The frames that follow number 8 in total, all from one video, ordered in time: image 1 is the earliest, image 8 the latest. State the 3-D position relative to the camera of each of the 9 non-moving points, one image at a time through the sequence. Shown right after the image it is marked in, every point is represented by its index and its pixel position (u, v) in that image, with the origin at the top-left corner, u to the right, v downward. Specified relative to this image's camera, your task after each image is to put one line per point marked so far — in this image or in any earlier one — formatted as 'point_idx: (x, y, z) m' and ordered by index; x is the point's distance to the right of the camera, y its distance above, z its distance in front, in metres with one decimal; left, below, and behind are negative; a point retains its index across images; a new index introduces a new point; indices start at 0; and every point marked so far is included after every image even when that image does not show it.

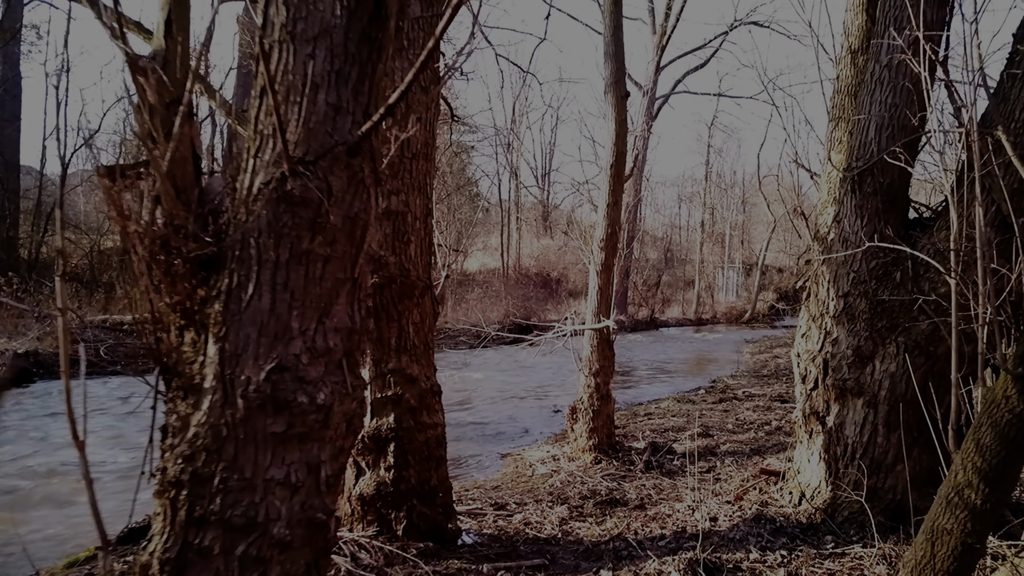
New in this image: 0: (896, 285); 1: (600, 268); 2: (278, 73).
0: (+2.2, 0.0, +3.4) m
1: (+0.9, +0.2, +6.3) m
2: (-0.8, +0.8, +2.1) m
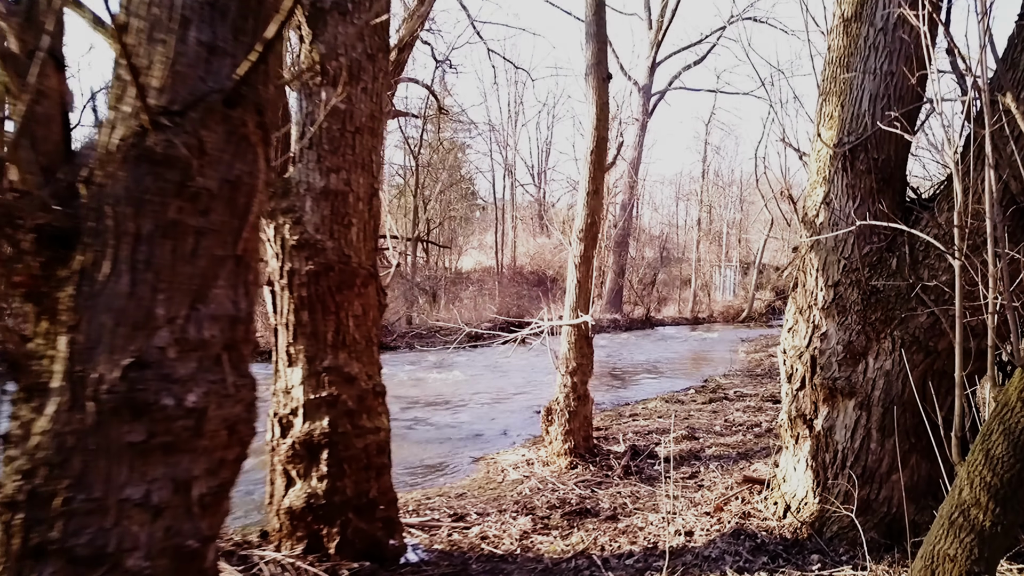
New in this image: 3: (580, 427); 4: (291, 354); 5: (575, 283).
0: (+2.0, +0.1, +3.1) m
1: (+0.7, +0.3, +5.9) m
2: (-1.1, +0.8, +1.7) m
3: (+0.6, -1.3, +5.4) m
4: (-1.2, -0.3, +3.1) m
5: (+0.6, 0.0, +5.9) m
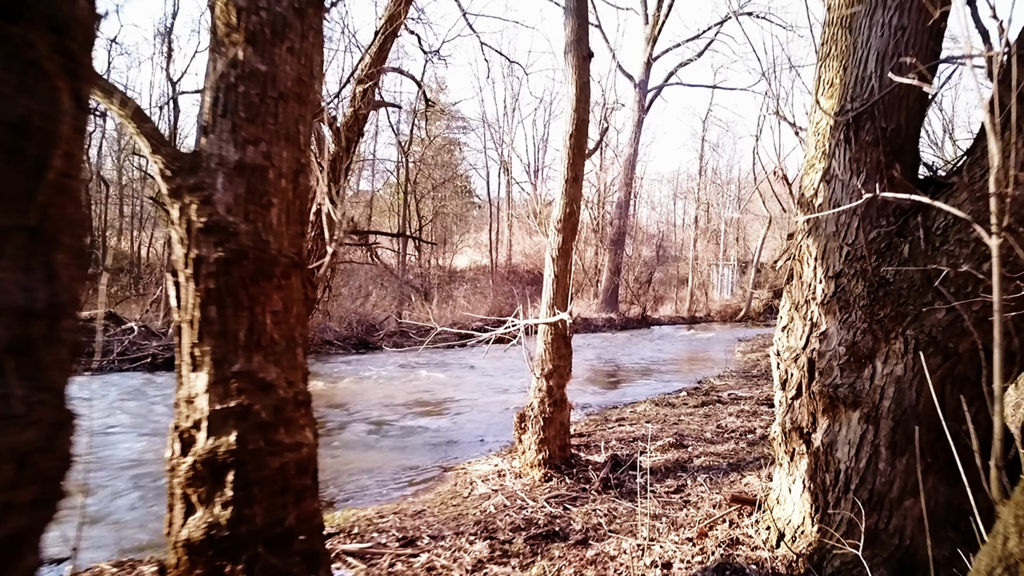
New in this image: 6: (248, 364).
0: (+1.7, +0.1, +2.6) m
1: (+0.4, +0.3, +5.5) m
2: (-1.3, +0.9, +1.3) m
3: (+0.4, -1.2, +4.9) m
4: (-1.4, -0.3, +2.7) m
5: (+0.4, +0.1, +5.5) m
6: (-1.2, -0.3, +2.7) m
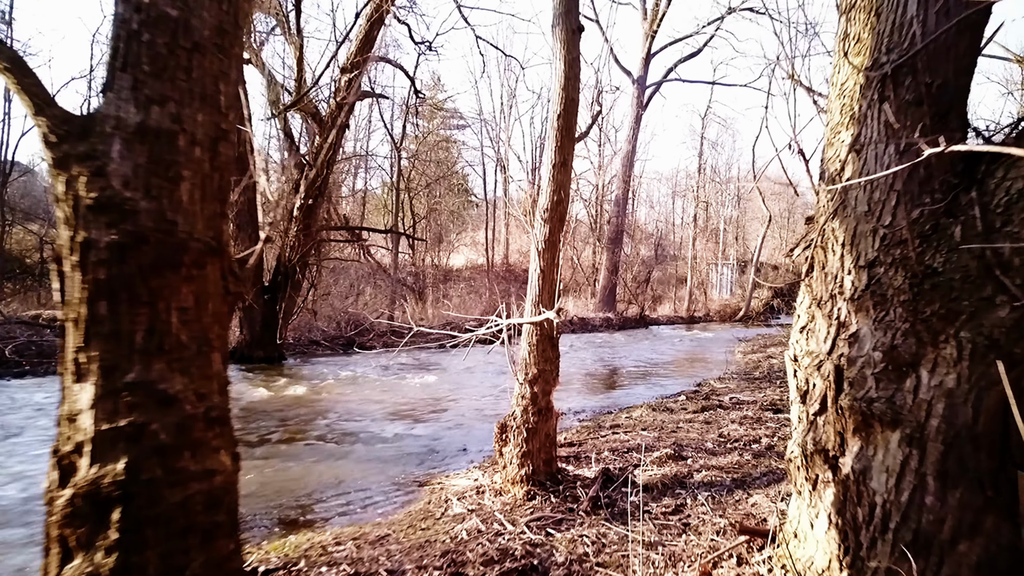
0: (+1.6, +0.2, +2.1) m
1: (+0.3, +0.4, +5.0) m
2: (-1.5, +0.9, +0.7) m
3: (+0.2, -1.2, +4.4) m
4: (-1.6, -0.3, +2.1) m
5: (+0.2, +0.1, +5.0) m
6: (-1.3, -0.3, +2.2) m
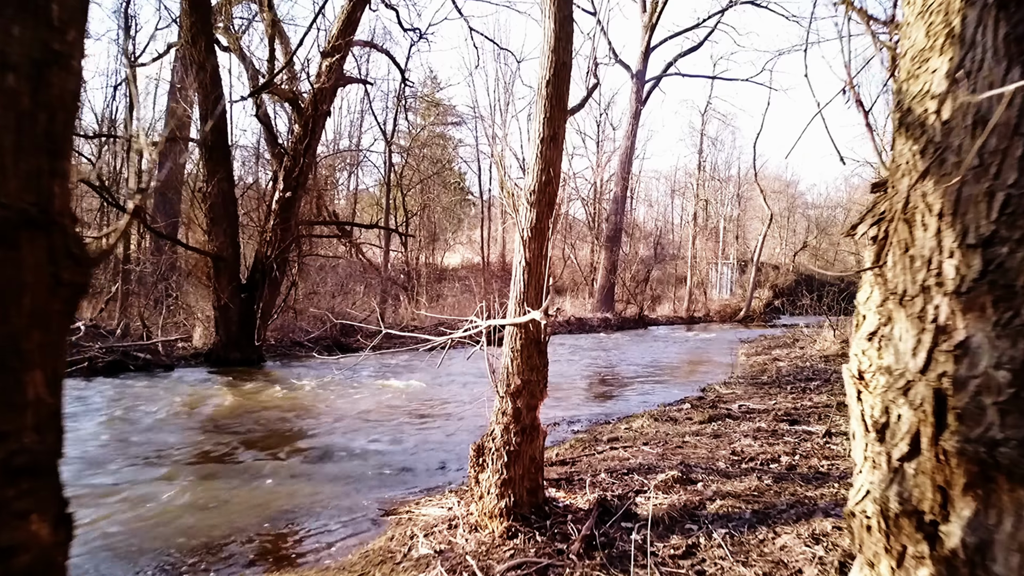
0: (+1.4, +0.2, +1.4) m
1: (+0.1, +0.4, +4.2) m
2: (-1.6, +0.9, 0.0) m
3: (+0.1, -1.2, +3.7) m
4: (-1.7, -0.2, +1.4) m
5: (+0.1, +0.1, +4.2) m
6: (-1.5, -0.3, +1.4) m
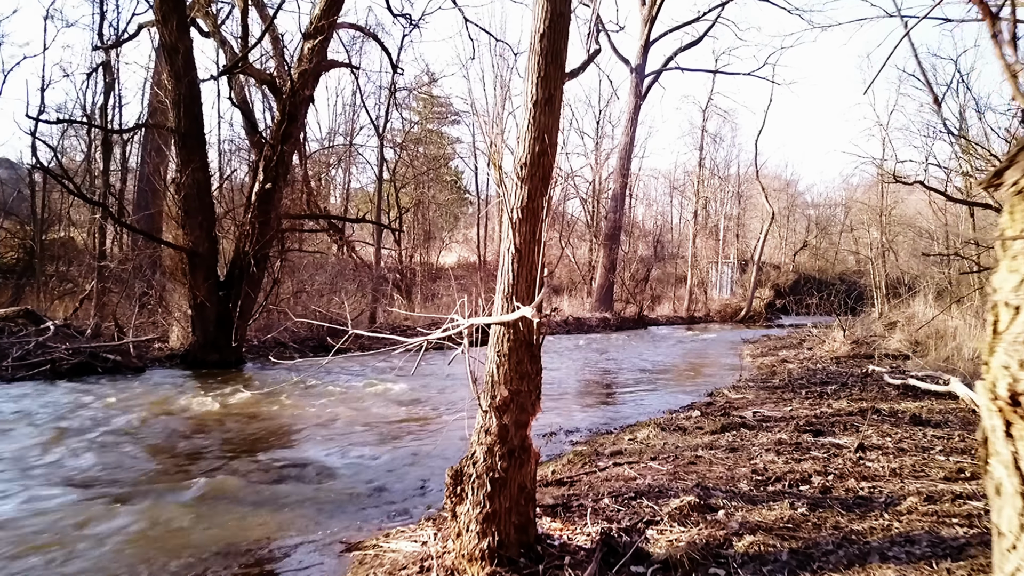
0: (+1.4, +0.2, +0.7) m
1: (0.0, +0.4, +3.6) m
2: (-1.7, +1.0, -0.7) m
3: (0.0, -1.1, +3.0) m
4: (-1.7, -0.2, +0.7) m
5: (0.0, +0.2, +3.6) m
6: (-1.5, -0.2, +0.7) m
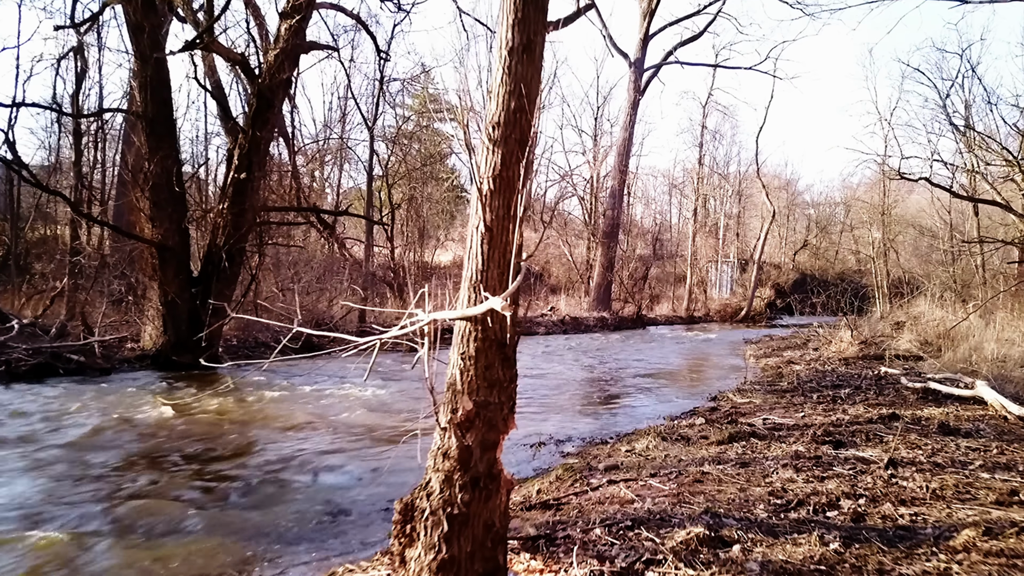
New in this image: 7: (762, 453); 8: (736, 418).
0: (+1.2, +0.3, +0.1) m
1: (-0.1, +0.5, +2.9) m
2: (-1.8, +1.0, -1.3) m
3: (-0.2, -1.0, +2.4) m
4: (-1.9, -0.1, +0.1) m
5: (-0.2, +0.3, +2.9) m
6: (-1.7, -0.2, +0.1) m
7: (+2.1, -1.4, +5.0) m
8: (+2.5, -1.4, +6.6) m
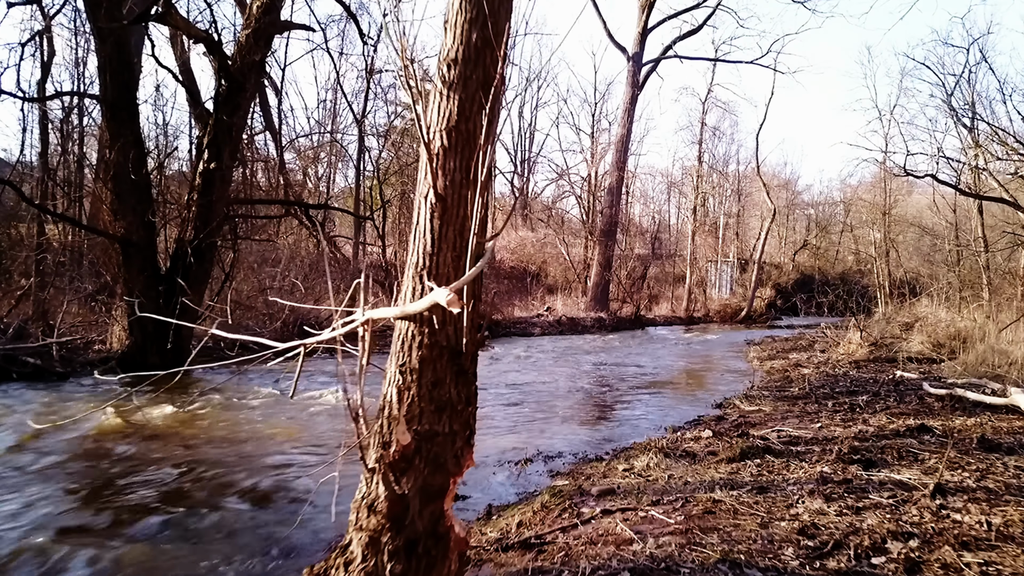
0: (+1.1, +0.3, -0.6) m
1: (-0.2, +0.5, +2.2) m
2: (-1.9, +1.1, -2.0) m
3: (-0.3, -1.0, +1.7) m
4: (-2.0, -0.1, -0.6) m
5: (-0.3, +0.3, +2.2) m
6: (-1.8, -0.1, -0.6) m
7: (+1.9, -1.3, +4.3) m
8: (+2.3, -1.4, +5.9) m
